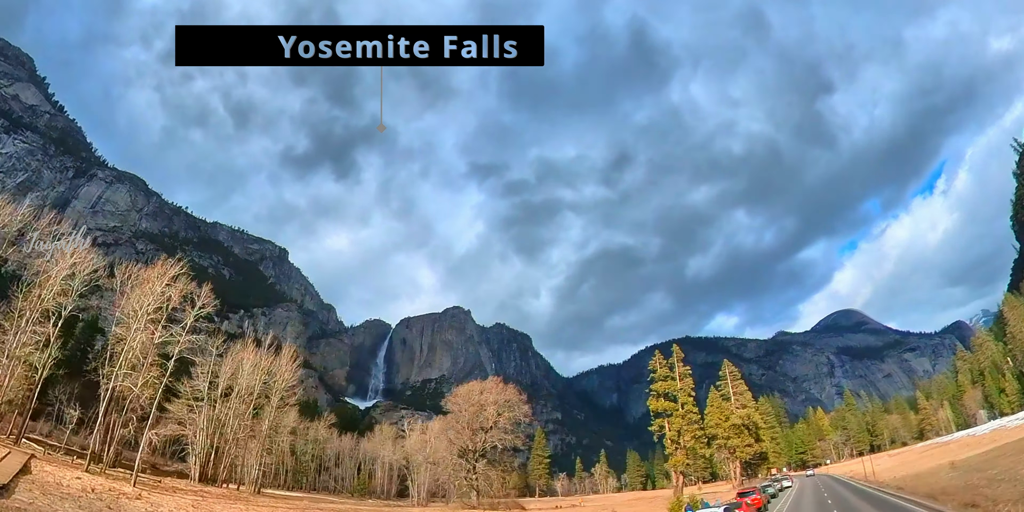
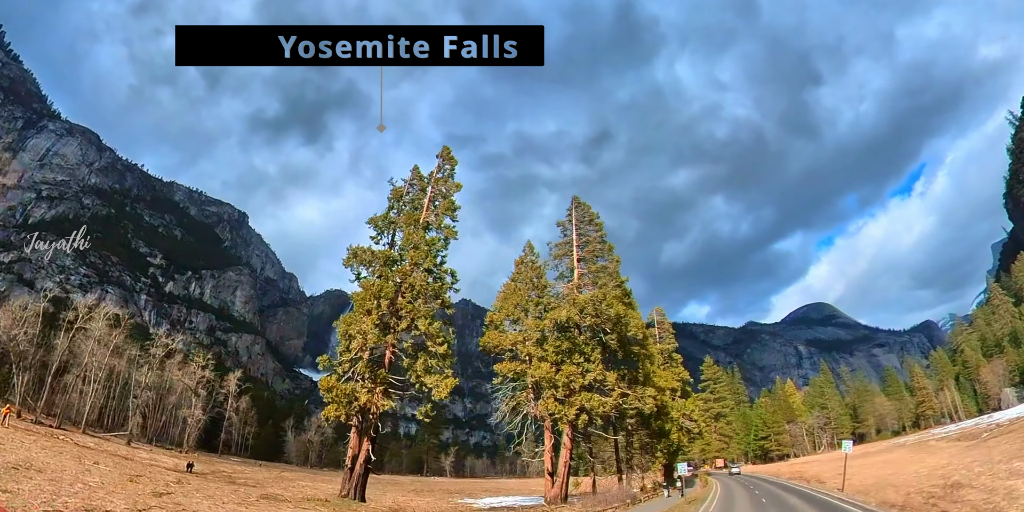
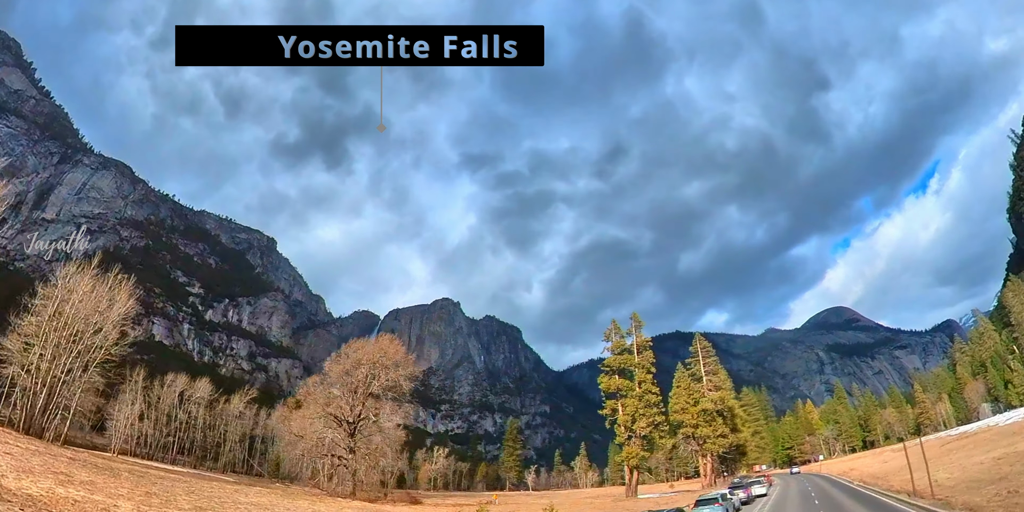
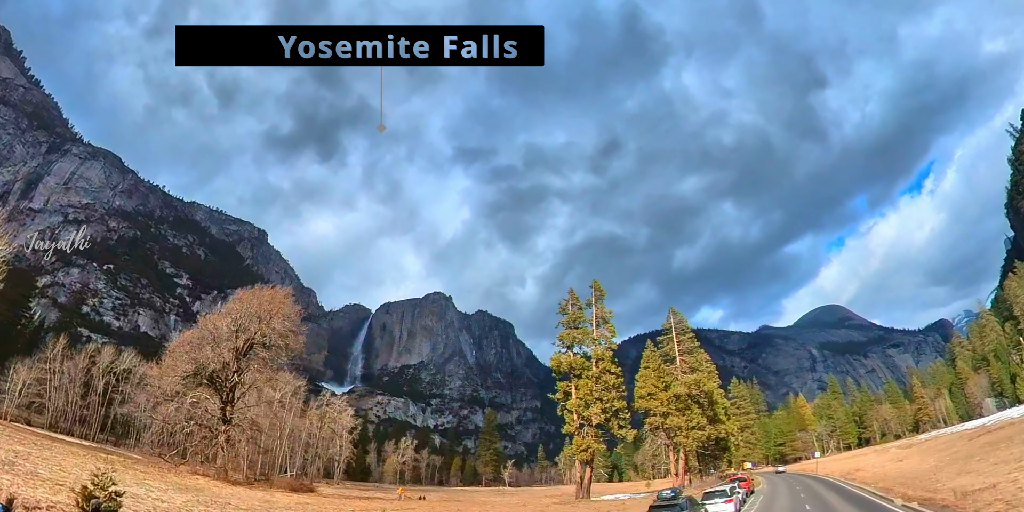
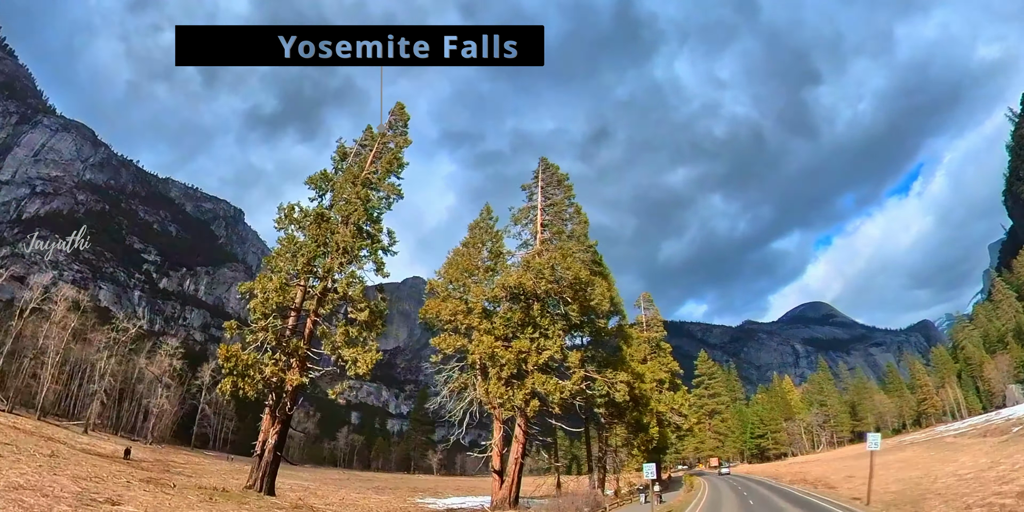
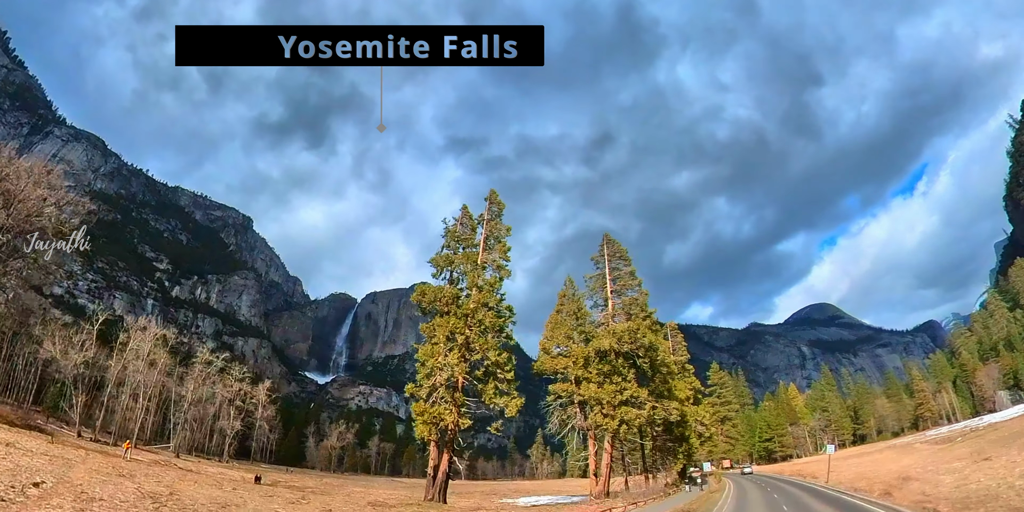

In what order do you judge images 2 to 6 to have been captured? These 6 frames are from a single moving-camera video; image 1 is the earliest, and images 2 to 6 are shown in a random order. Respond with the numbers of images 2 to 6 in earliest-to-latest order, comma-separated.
3, 4, 6, 2, 5
